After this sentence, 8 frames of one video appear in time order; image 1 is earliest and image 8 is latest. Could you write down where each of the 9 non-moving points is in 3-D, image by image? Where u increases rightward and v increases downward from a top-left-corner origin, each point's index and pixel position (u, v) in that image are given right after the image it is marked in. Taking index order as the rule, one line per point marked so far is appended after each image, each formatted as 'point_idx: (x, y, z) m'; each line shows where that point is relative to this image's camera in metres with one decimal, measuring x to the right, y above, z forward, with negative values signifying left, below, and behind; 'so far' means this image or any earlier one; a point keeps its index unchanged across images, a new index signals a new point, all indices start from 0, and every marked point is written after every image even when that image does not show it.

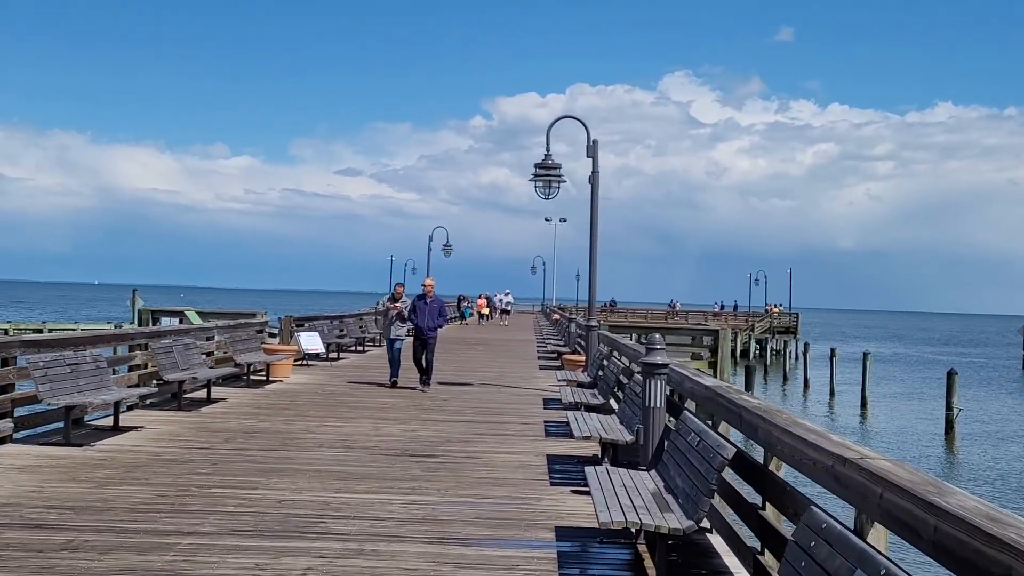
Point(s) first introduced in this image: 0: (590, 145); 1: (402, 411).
0: (+1.2, +2.1, +14.3) m
1: (-1.3, -1.5, +11.5) m
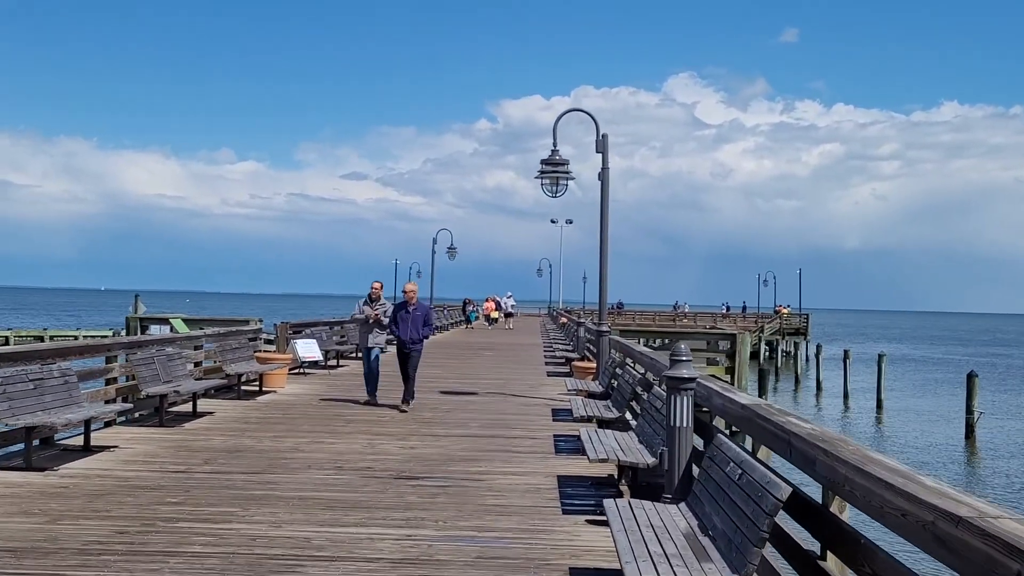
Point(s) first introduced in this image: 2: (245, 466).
0: (+1.2, +2.1, +13.5) m
1: (-1.2, -1.5, +10.8) m
2: (-2.2, -1.5, +8.0) m
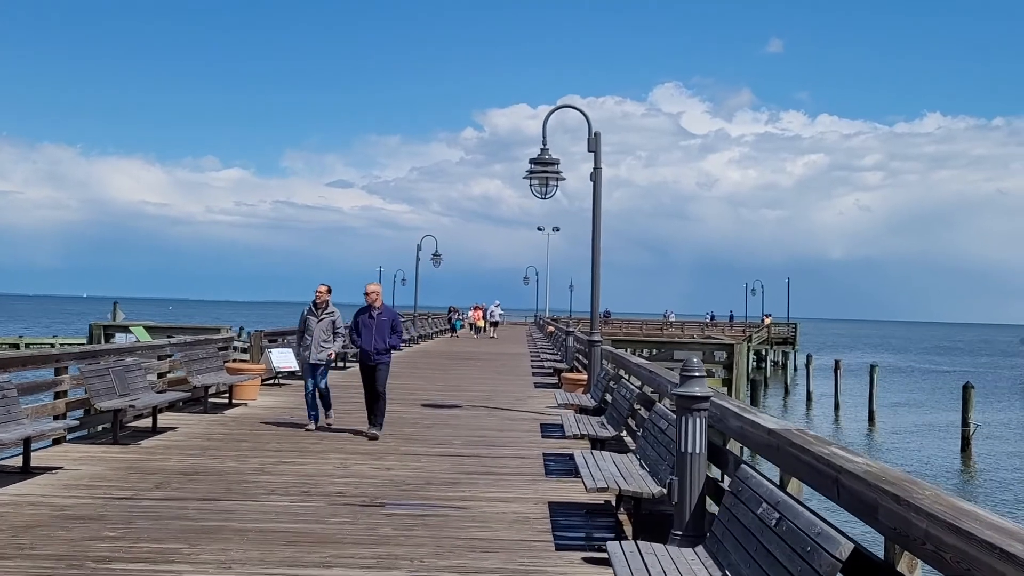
0: (+1.0, +2.0, +12.8) m
1: (-1.4, -1.6, +10.0) m
2: (-2.3, -1.5, +7.2) m
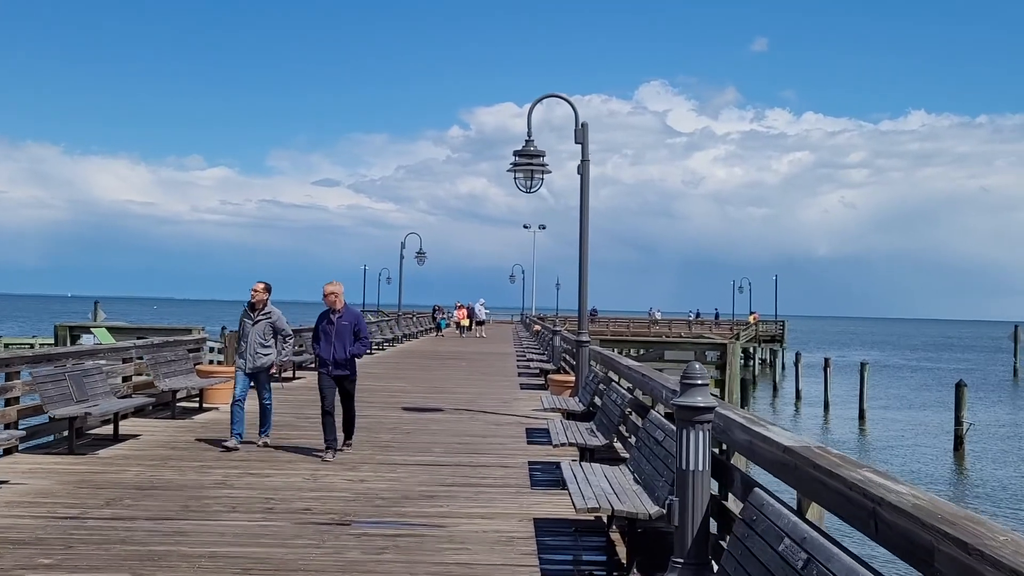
0: (+0.8, +2.0, +12.2) m
1: (-1.5, -1.6, +9.4) m
2: (-2.4, -1.5, +6.6) m
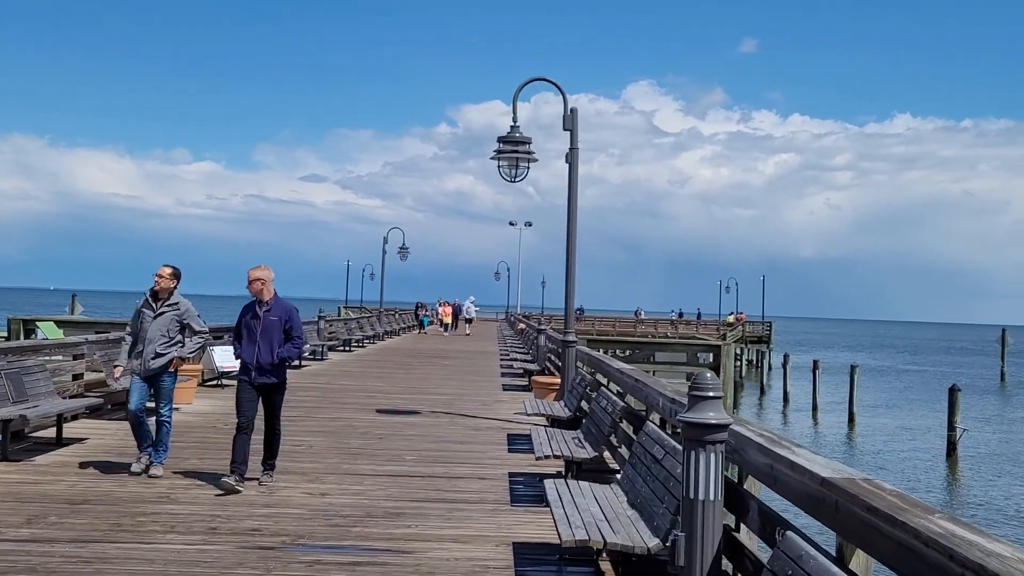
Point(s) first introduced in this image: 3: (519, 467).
0: (+0.6, +2.0, +11.5) m
1: (-1.7, -1.5, +8.6) m
2: (-2.6, -1.4, +5.8) m
3: (+0.1, -1.5, +8.3) m
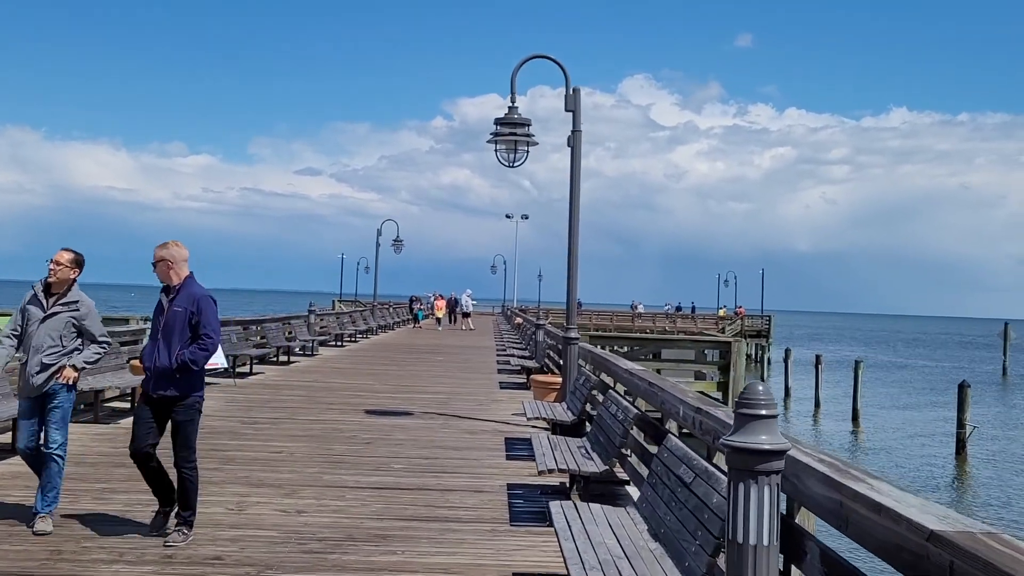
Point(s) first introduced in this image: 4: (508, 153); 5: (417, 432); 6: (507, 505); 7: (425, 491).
0: (+0.6, +2.1, +10.7) m
1: (-1.7, -1.4, +7.8) m
2: (-2.6, -1.4, +5.0) m
3: (0.0, -1.5, +7.5) m
4: (0.0, +1.5, +10.6) m
5: (-1.0, -1.5, +9.9) m
6: (0.0, -1.5, +6.5) m
7: (-0.6, -1.5, +7.0) m
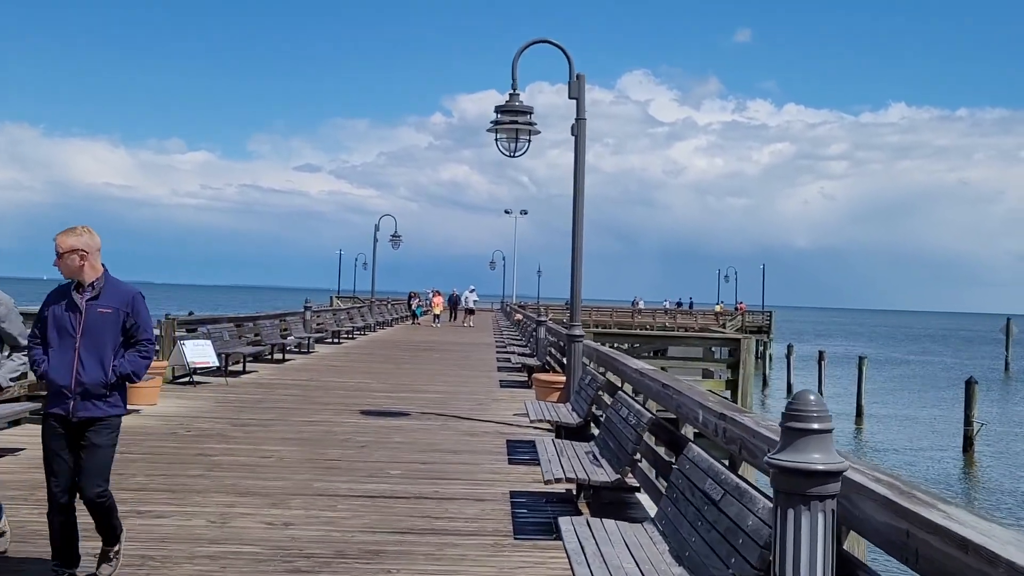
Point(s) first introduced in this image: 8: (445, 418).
0: (+0.6, +2.2, +10.2) m
1: (-1.7, -1.4, +7.4) m
2: (-2.5, -1.4, +4.6) m
3: (+0.1, -1.4, +7.1) m
4: (0.0, +1.5, +10.2) m
5: (-0.9, -1.4, +9.4) m
6: (0.0, -1.4, +6.1) m
7: (-0.6, -1.4, +6.5) m
8: (-0.7, -1.4, +10.7) m
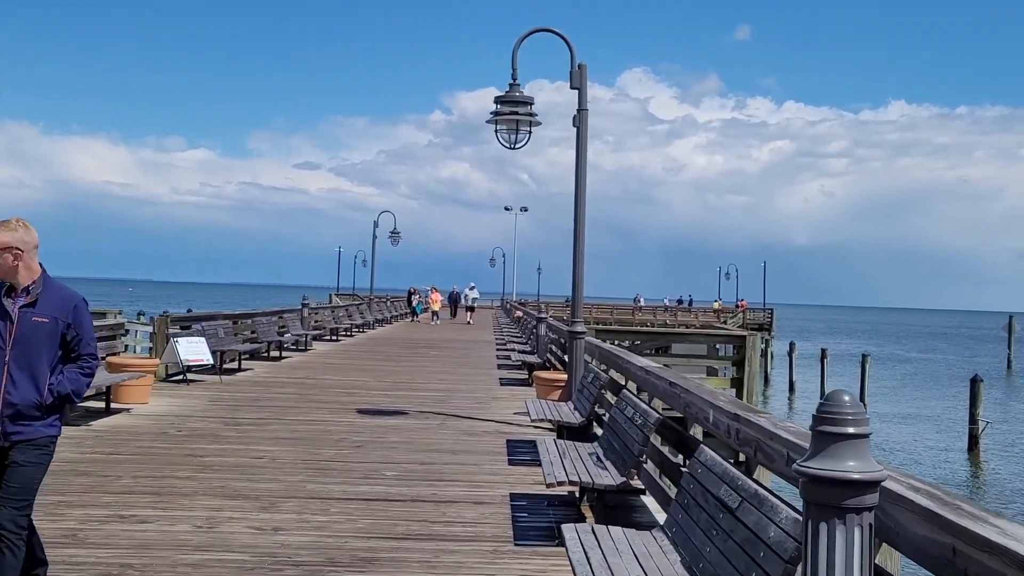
0: (+0.6, +2.2, +9.9) m
1: (-1.7, -1.4, +7.1) m
2: (-2.5, -1.3, +4.3) m
3: (+0.1, -1.4, +6.8) m
4: (0.0, +1.6, +9.9) m
5: (-0.9, -1.4, +9.2) m
6: (0.0, -1.4, +5.8) m
7: (-0.6, -1.4, +6.3) m
8: (-0.7, -1.4, +10.4) m
